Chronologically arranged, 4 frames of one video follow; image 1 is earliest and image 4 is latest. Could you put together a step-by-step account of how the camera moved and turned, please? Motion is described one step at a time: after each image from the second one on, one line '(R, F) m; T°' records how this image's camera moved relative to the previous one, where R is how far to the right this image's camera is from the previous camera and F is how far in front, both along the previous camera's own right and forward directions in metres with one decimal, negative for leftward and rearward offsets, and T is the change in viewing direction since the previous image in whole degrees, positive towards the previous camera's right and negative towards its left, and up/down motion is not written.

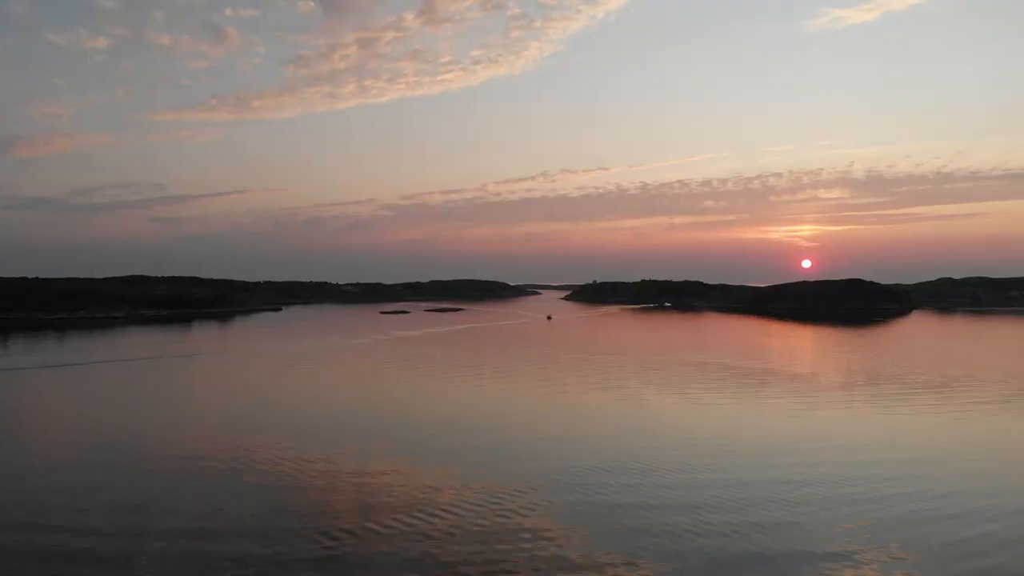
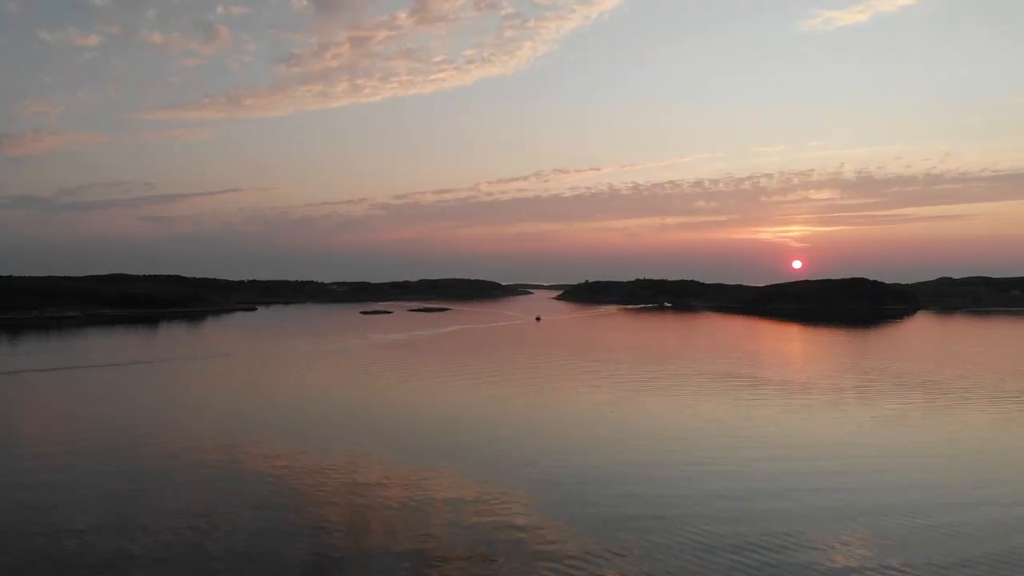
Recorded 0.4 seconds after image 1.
(-1.8, +0.6) m; +1°
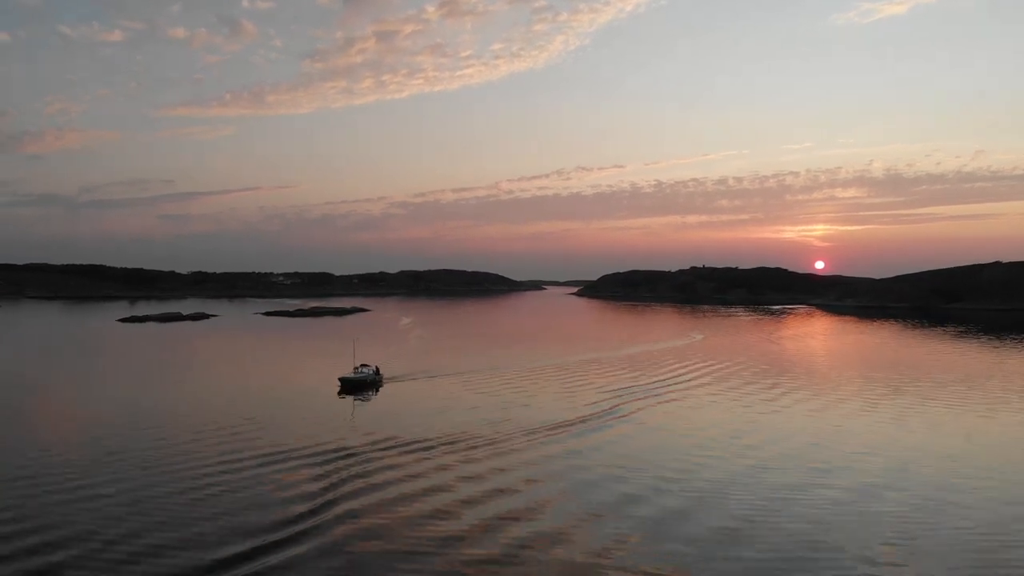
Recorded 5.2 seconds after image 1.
(+3.2, +4.3) m; -2°
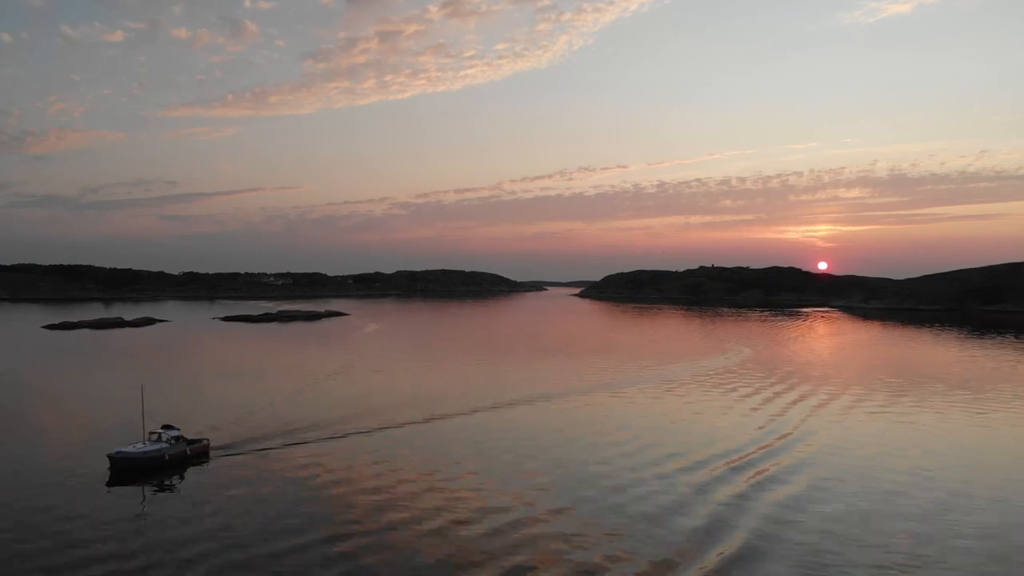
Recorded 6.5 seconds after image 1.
(-1.0, +2.2) m; 0°
